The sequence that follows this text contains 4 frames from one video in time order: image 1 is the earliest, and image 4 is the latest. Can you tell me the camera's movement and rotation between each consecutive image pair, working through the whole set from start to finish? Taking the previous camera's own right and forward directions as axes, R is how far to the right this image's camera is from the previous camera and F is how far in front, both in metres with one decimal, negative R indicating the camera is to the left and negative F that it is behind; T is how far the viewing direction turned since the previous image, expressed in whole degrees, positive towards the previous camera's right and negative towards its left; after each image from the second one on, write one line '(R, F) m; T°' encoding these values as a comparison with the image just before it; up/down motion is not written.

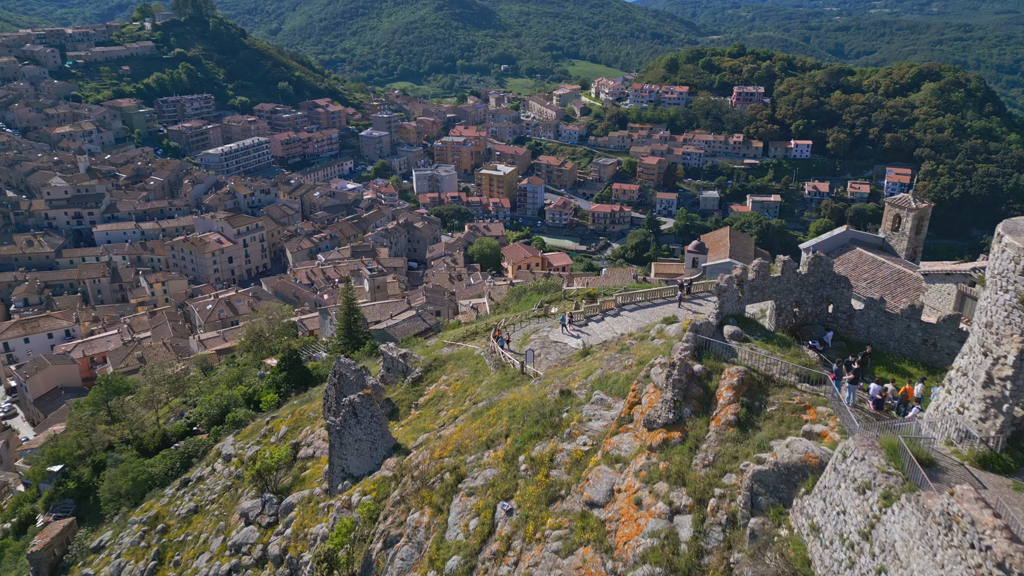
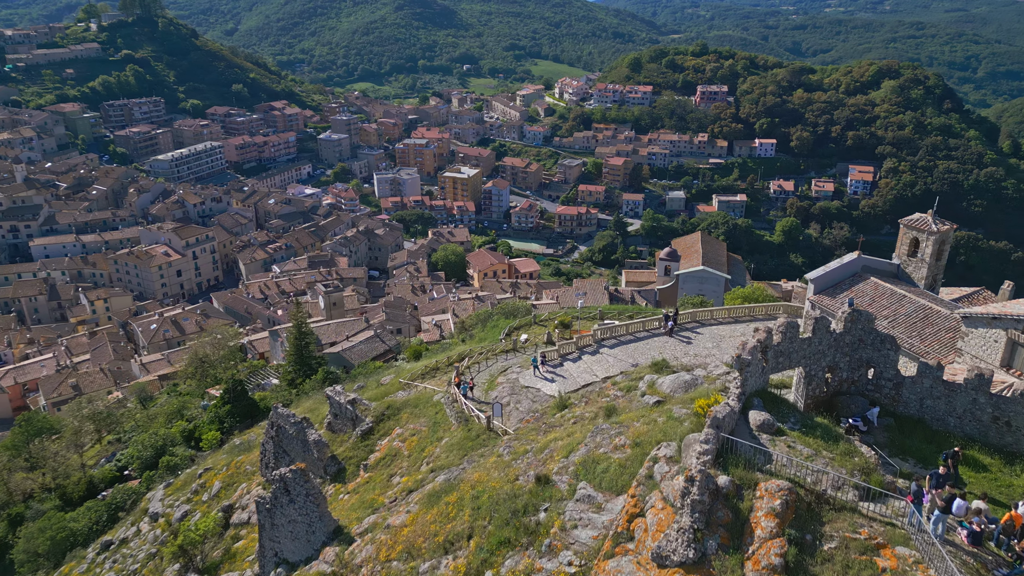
(+0.1, +1.9) m; +3°
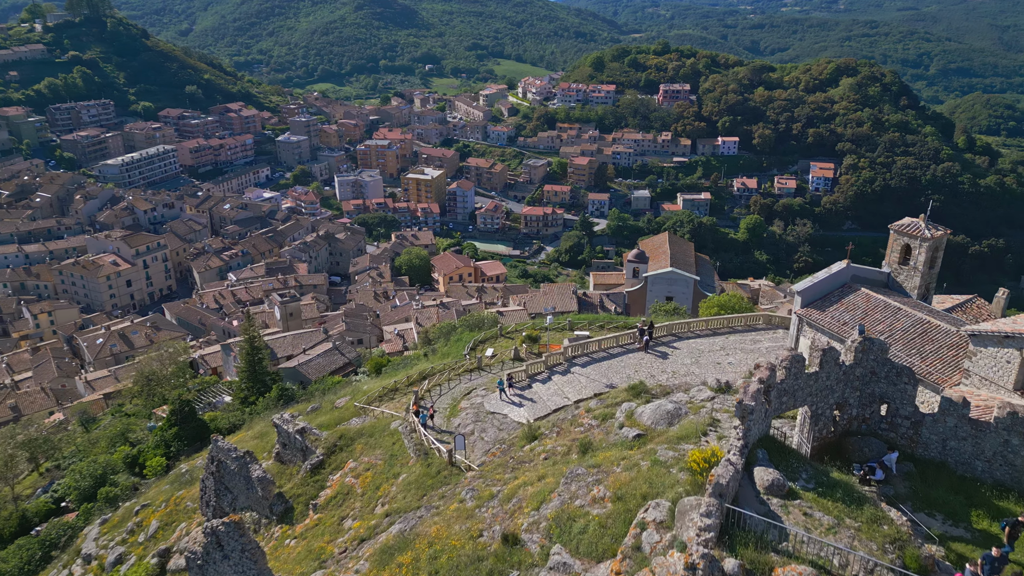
(+0.1, +1.0) m; +3°
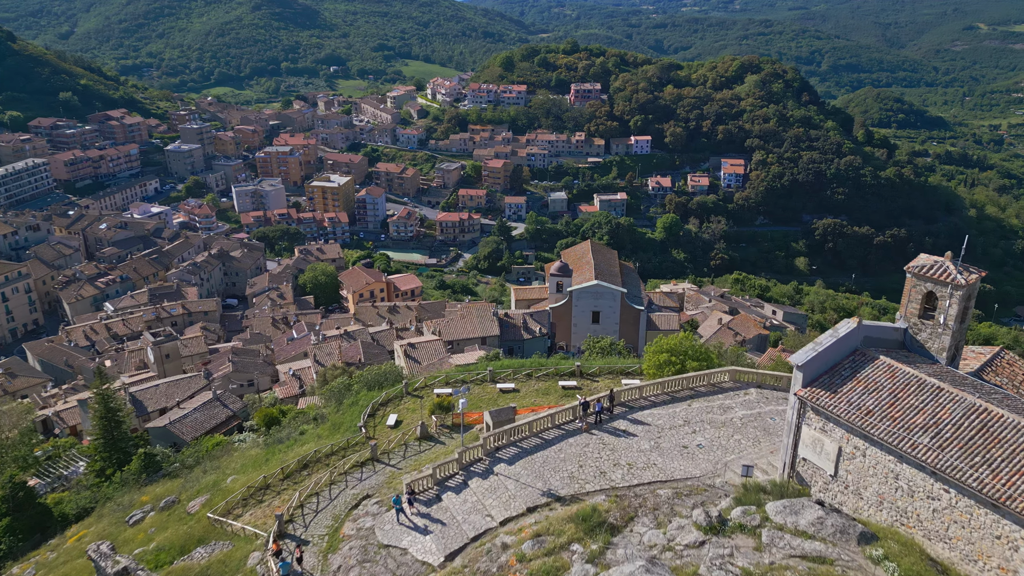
(+0.3, +3.0) m; +7°
